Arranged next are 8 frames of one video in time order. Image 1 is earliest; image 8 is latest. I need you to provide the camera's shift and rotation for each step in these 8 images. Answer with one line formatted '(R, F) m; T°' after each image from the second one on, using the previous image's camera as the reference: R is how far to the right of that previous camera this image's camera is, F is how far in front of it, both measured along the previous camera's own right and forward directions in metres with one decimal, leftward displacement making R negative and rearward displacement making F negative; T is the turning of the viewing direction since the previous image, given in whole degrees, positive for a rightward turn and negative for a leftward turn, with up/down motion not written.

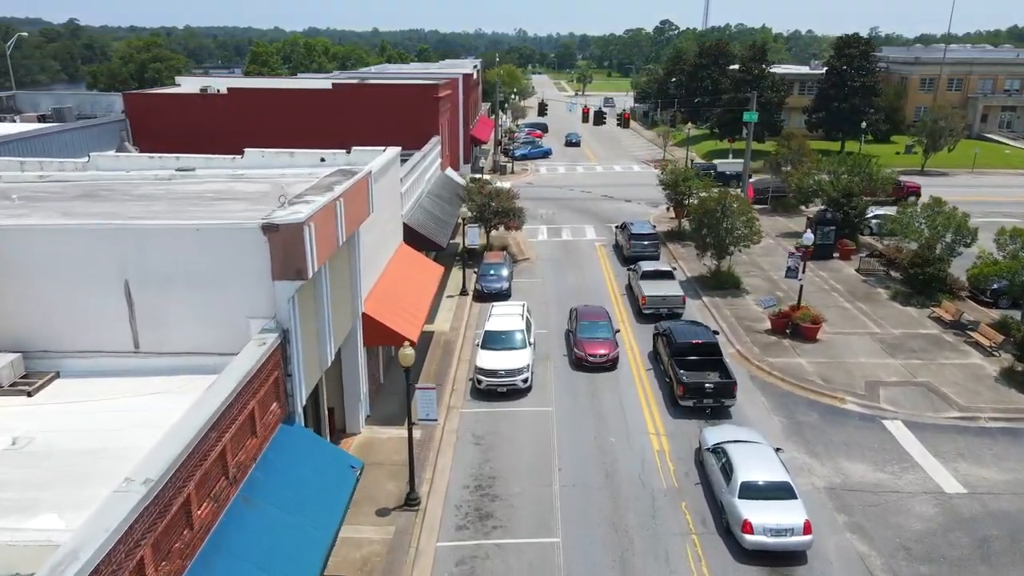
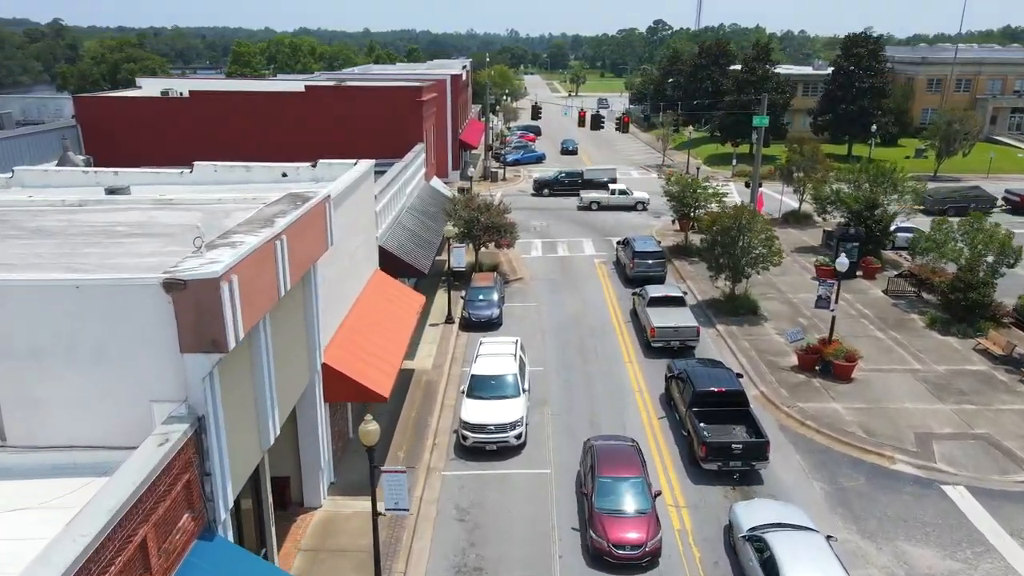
(+0.1, +3.1) m; +1°
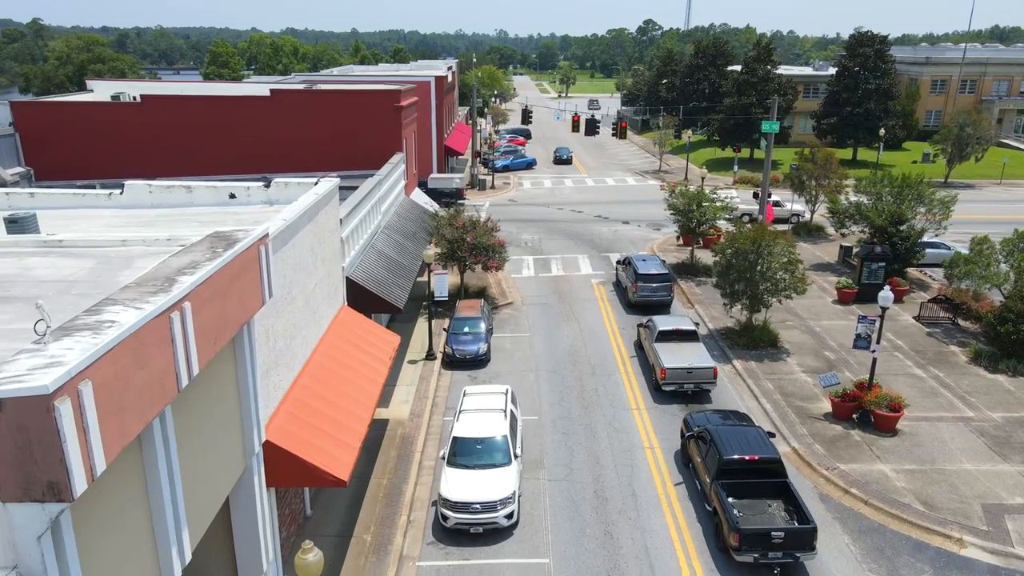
(0.0, +3.0) m; +1°
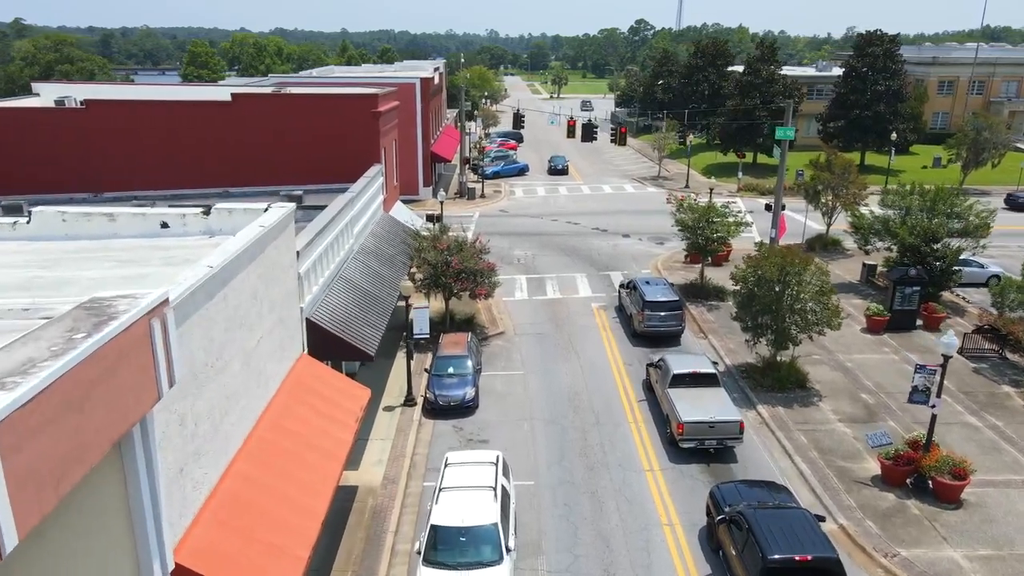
(0.0, +3.0) m; +1°
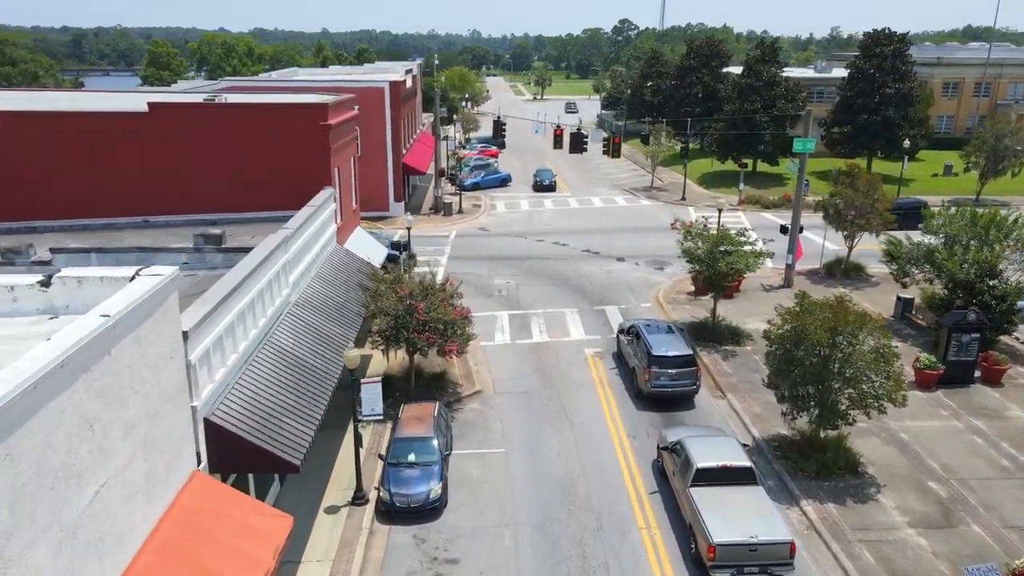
(+0.2, +4.2) m; +1°
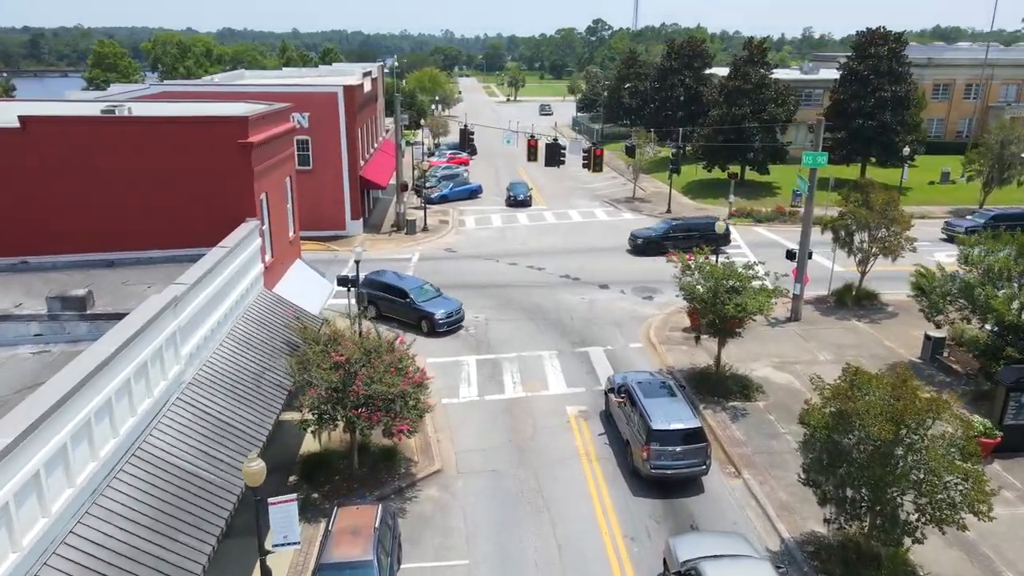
(+0.3, +3.8) m; +2°
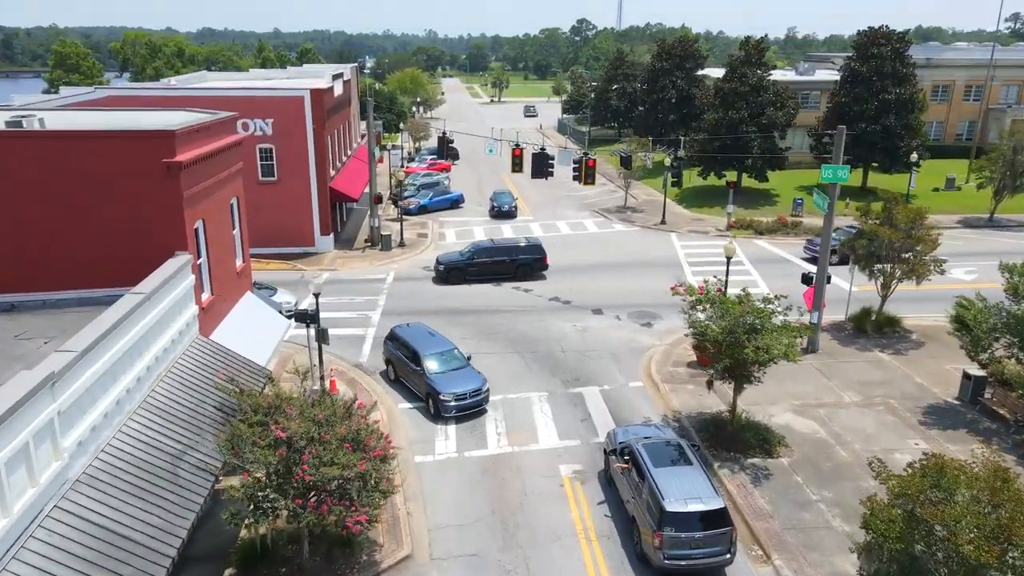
(+0.1, +2.8) m; +1°
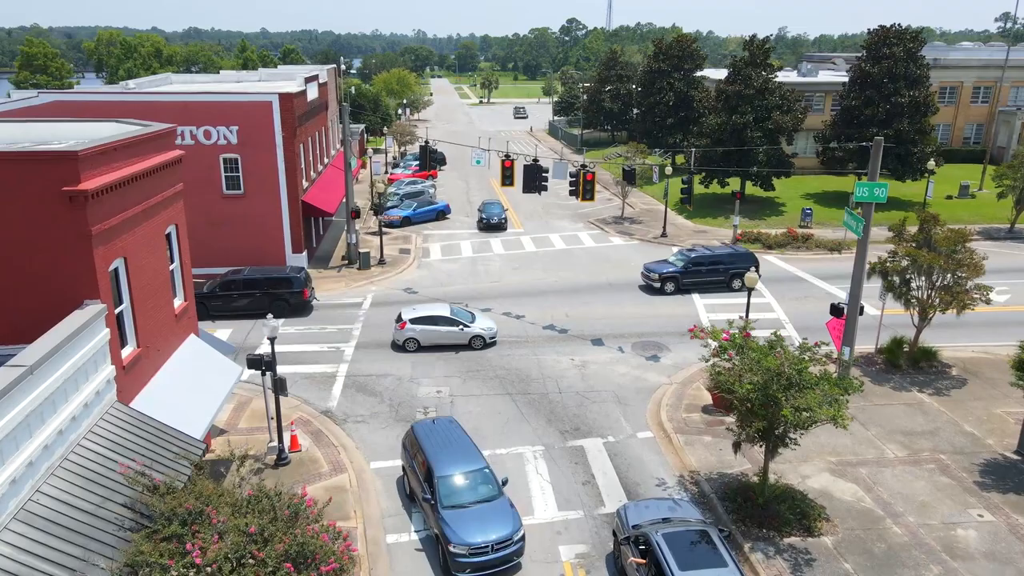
(0.0, +2.8) m; +1°
